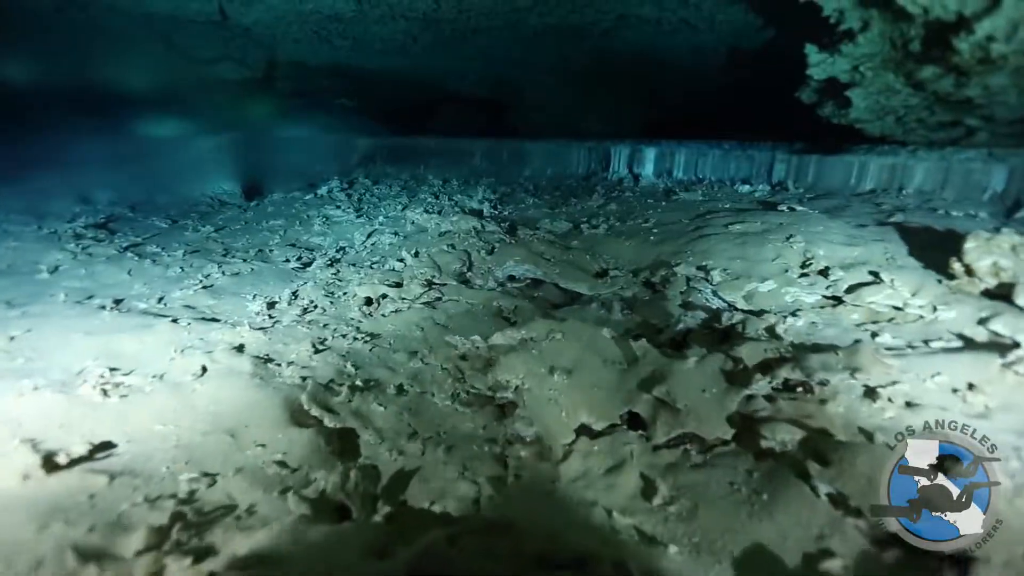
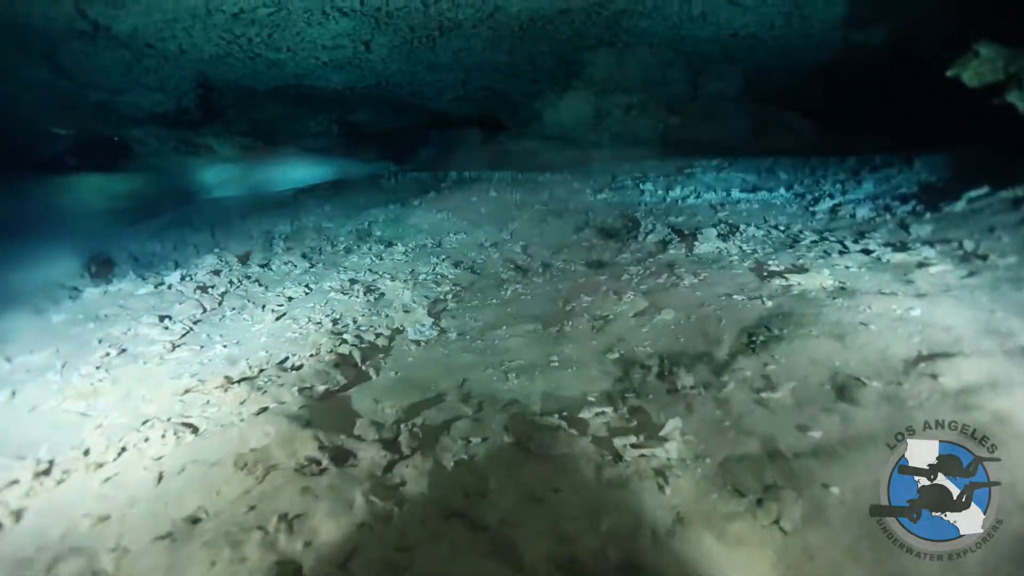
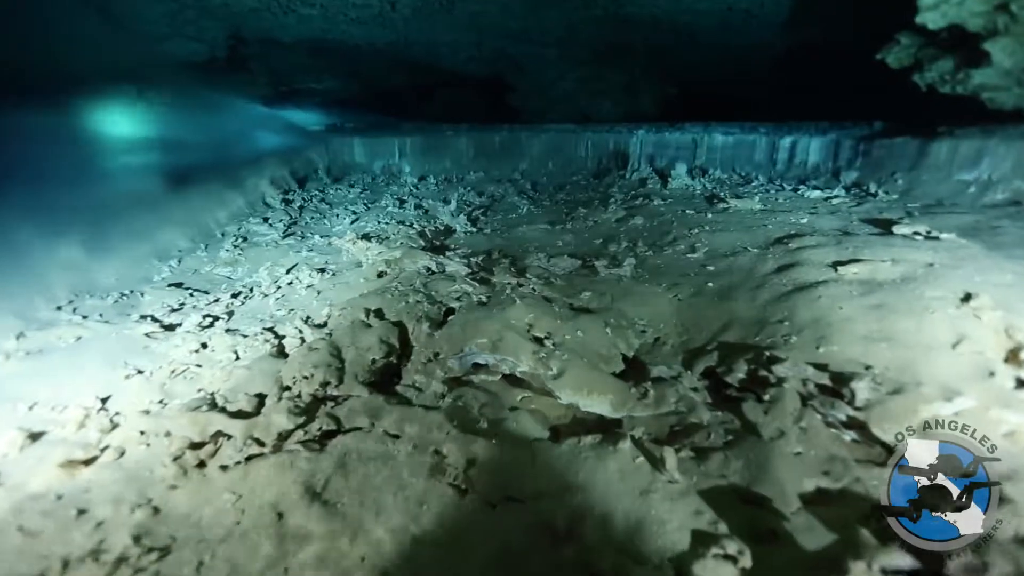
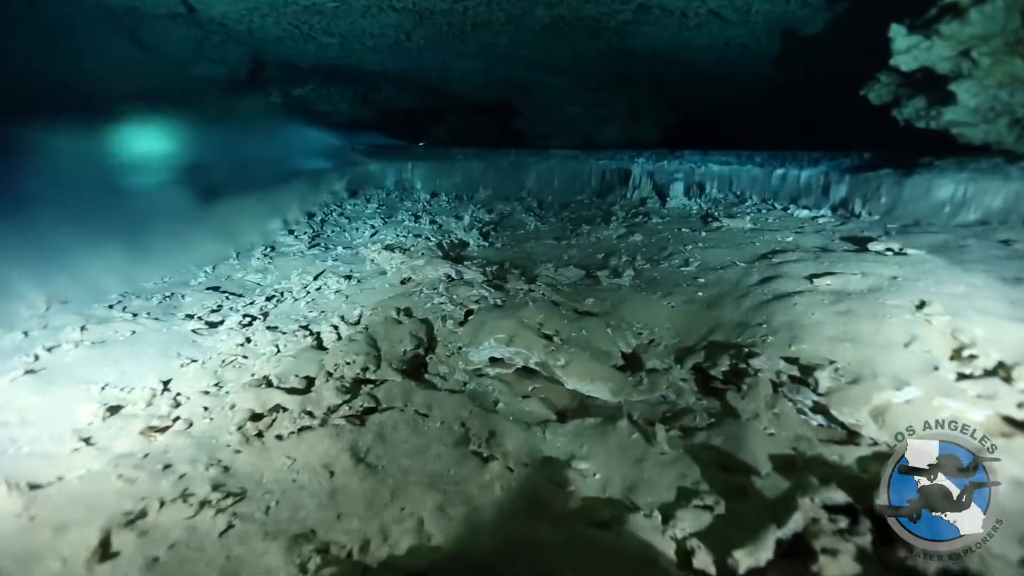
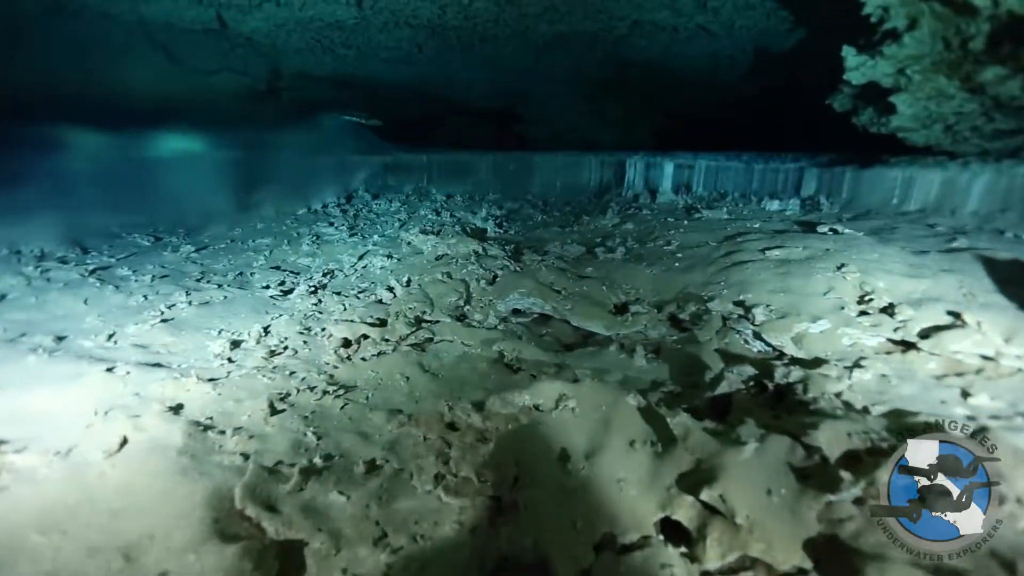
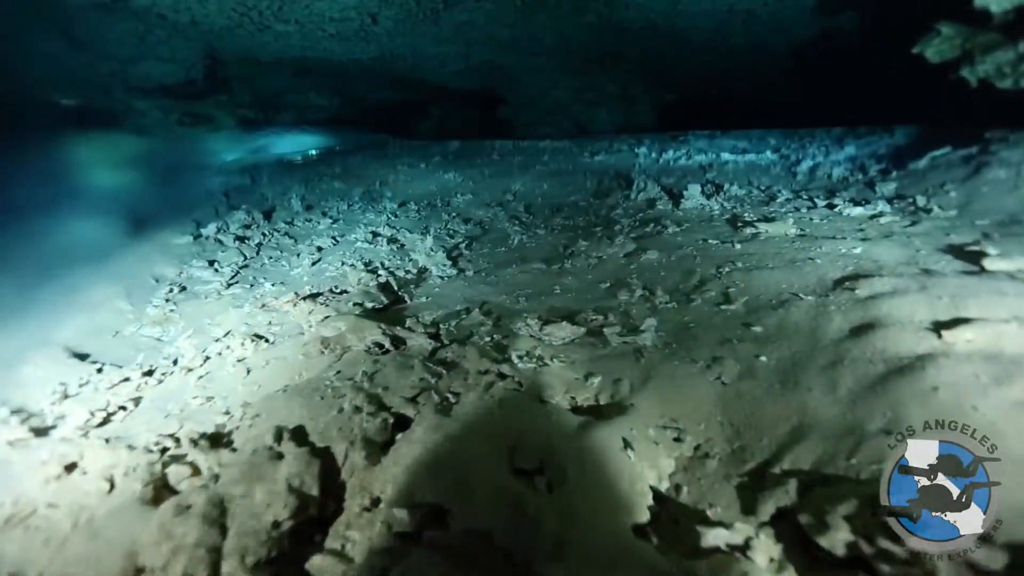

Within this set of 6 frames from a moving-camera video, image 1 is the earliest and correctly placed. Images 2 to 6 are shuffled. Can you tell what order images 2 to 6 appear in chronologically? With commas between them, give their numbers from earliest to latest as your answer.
5, 4, 3, 6, 2
